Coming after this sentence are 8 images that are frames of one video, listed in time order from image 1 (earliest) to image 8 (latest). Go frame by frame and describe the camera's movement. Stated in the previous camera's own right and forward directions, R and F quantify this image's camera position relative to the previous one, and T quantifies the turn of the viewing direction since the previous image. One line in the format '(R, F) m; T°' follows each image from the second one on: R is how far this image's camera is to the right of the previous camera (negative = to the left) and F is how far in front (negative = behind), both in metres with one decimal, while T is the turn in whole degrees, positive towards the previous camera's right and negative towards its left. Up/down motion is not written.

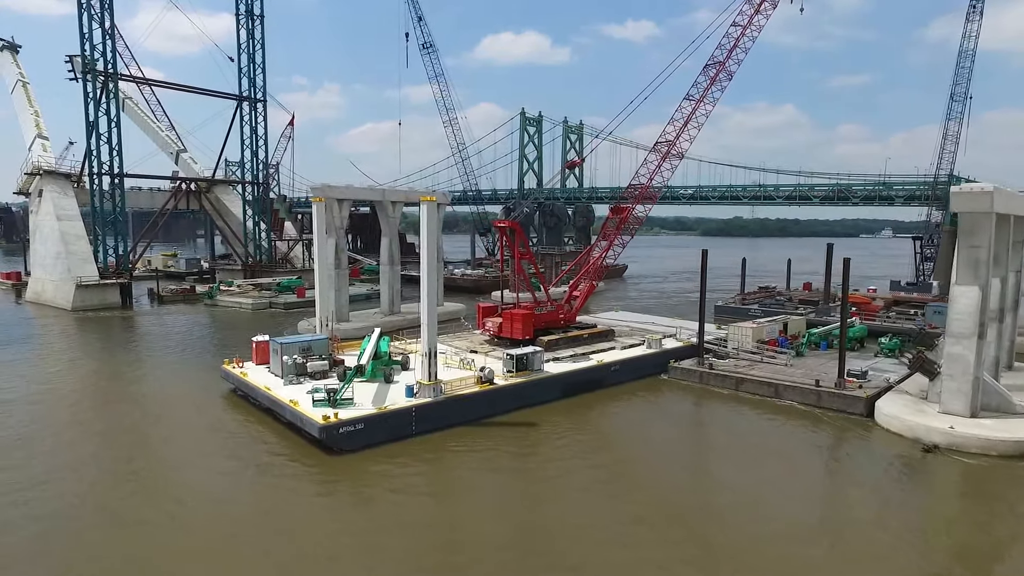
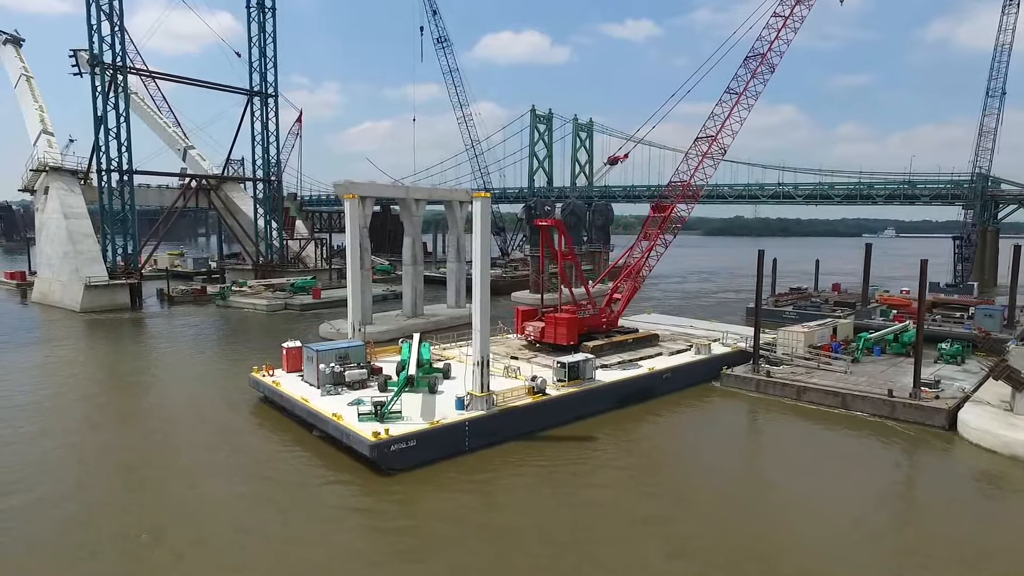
(-1.7, +1.4) m; 0°
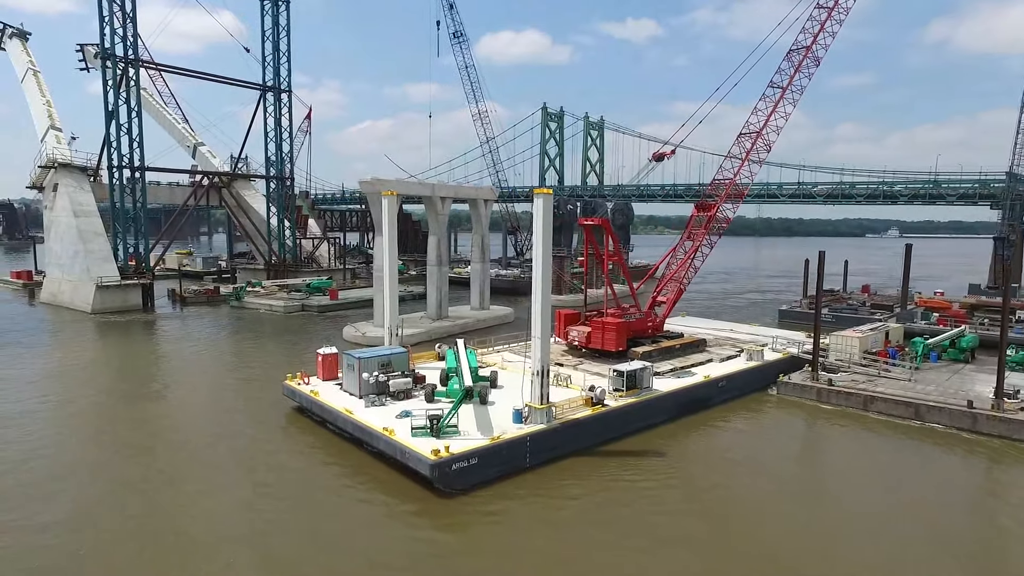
(-1.6, +1.2) m; 0°
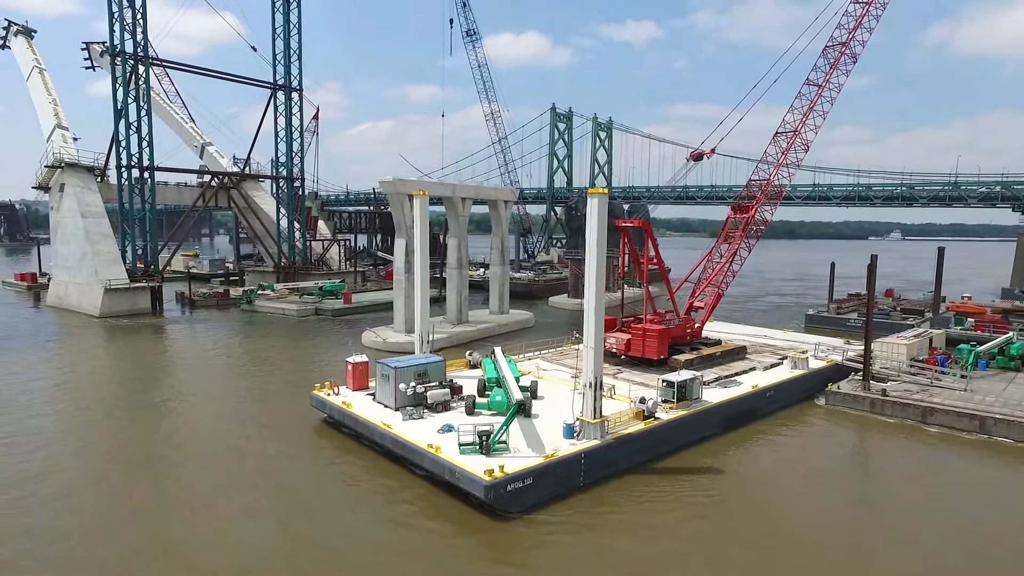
(-1.3, +1.0) m; 0°
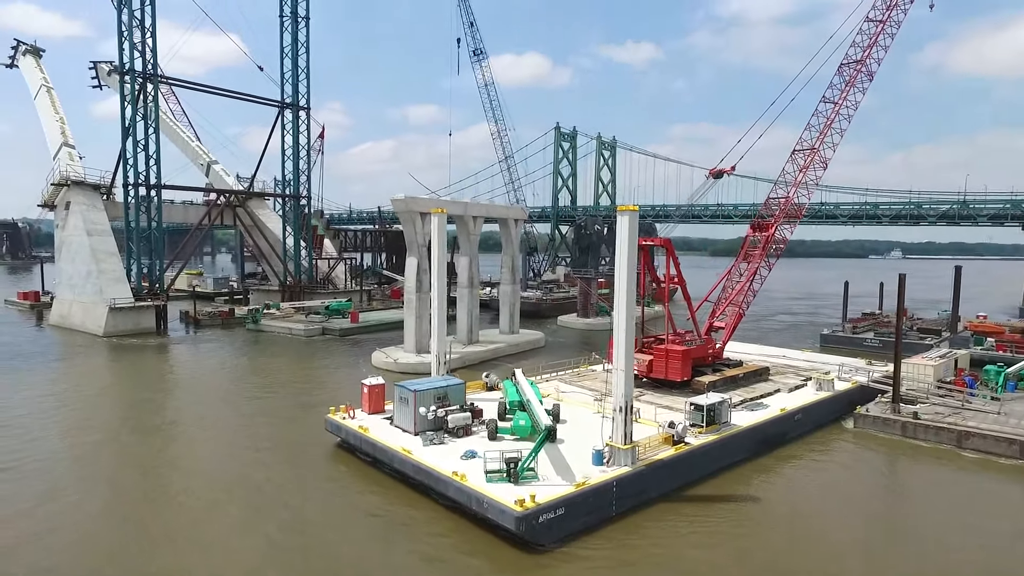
(-0.6, +0.5) m; 0°
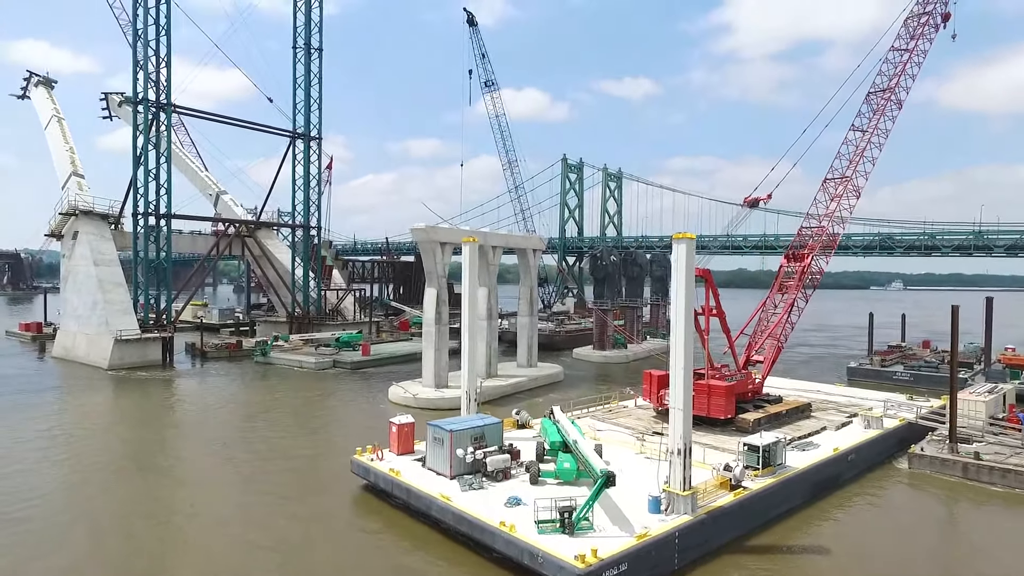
(-1.1, +0.9) m; 0°
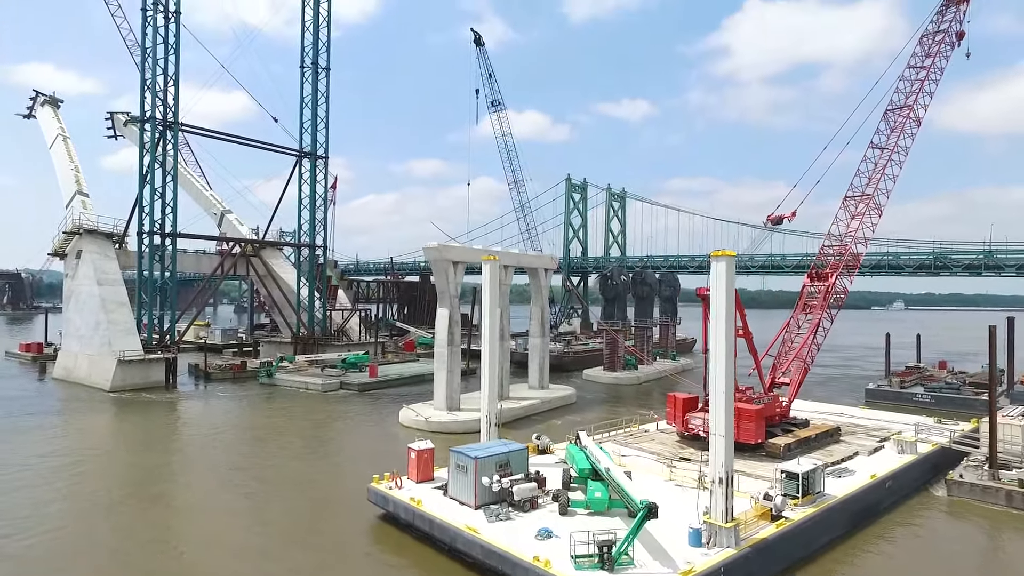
(-0.7, +0.6) m; 0°
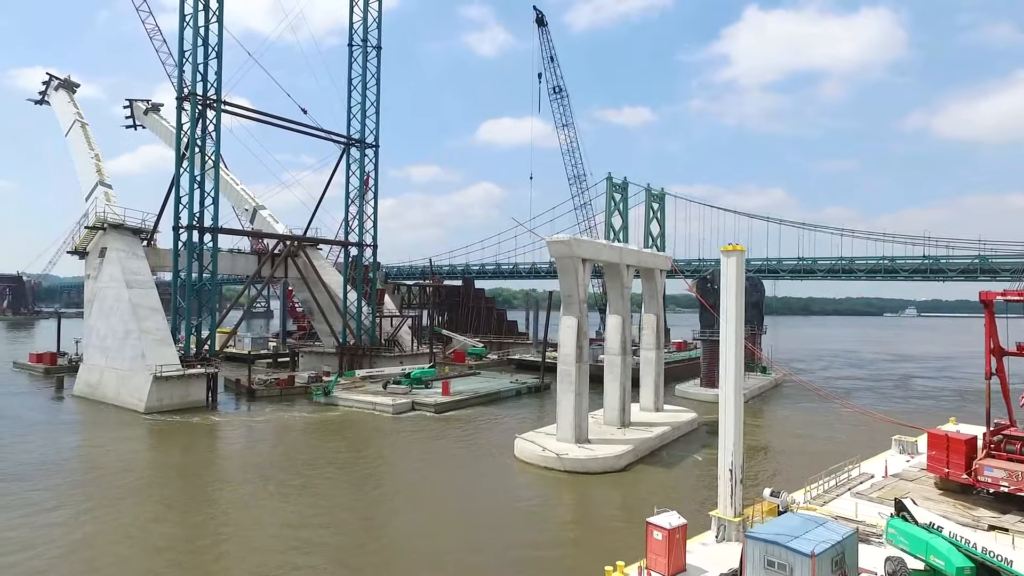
(-5.4, +5.3) m; 0°
